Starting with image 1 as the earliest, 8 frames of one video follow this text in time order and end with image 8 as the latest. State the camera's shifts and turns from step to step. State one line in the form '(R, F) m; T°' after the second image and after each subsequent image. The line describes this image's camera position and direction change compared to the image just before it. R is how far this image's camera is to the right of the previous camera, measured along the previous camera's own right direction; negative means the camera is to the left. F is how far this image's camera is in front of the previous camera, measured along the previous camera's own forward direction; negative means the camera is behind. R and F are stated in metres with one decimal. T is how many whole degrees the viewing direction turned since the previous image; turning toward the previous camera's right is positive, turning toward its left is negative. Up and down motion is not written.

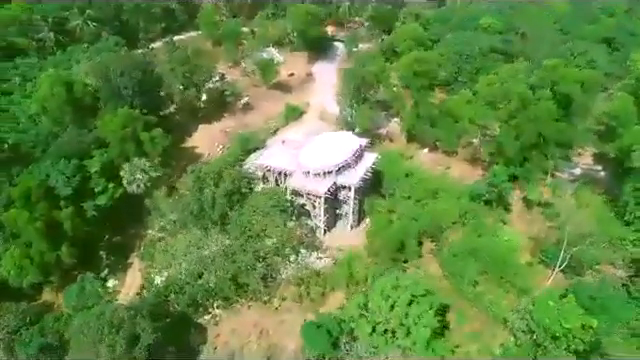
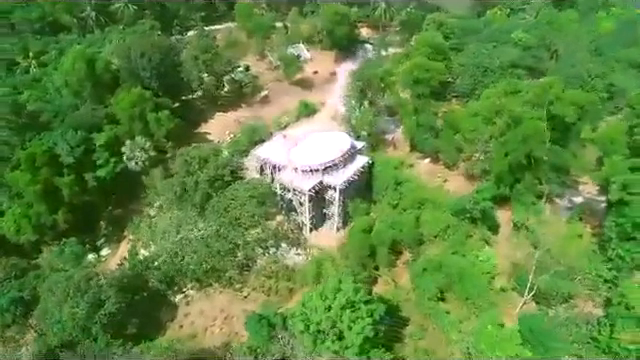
(+3.5, +0.1) m; -6°
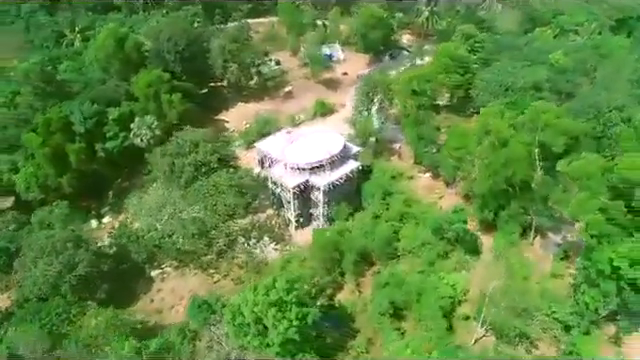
(+4.0, +0.3) m; -7°
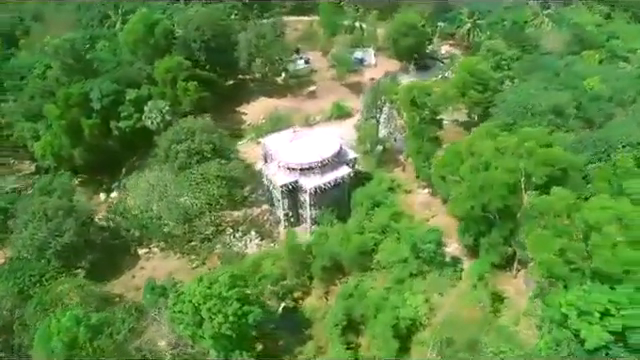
(+3.5, +0.4) m; -6°
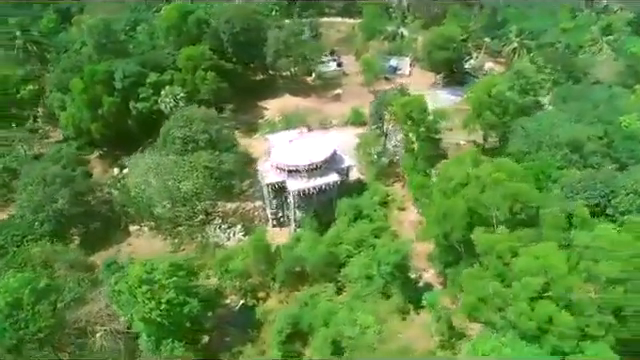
(+3.9, +0.5) m; -7°
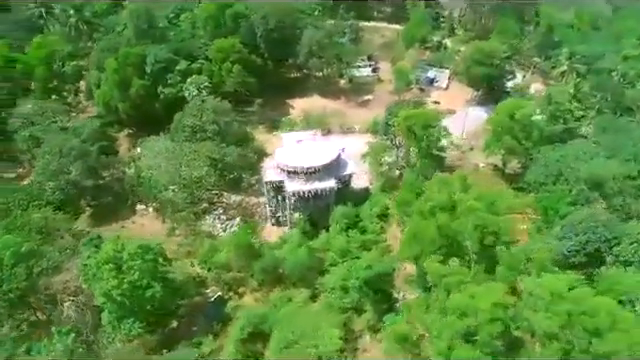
(+3.0, +0.4) m; -7°
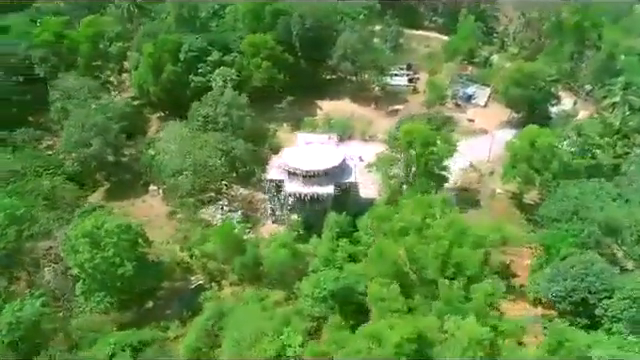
(+3.0, +0.4) m; -7°
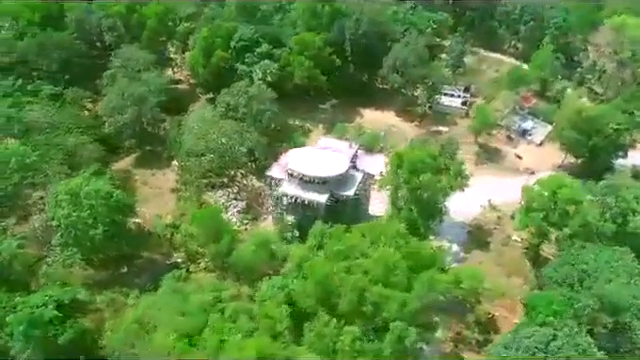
(+4.6, +0.8) m; -10°
